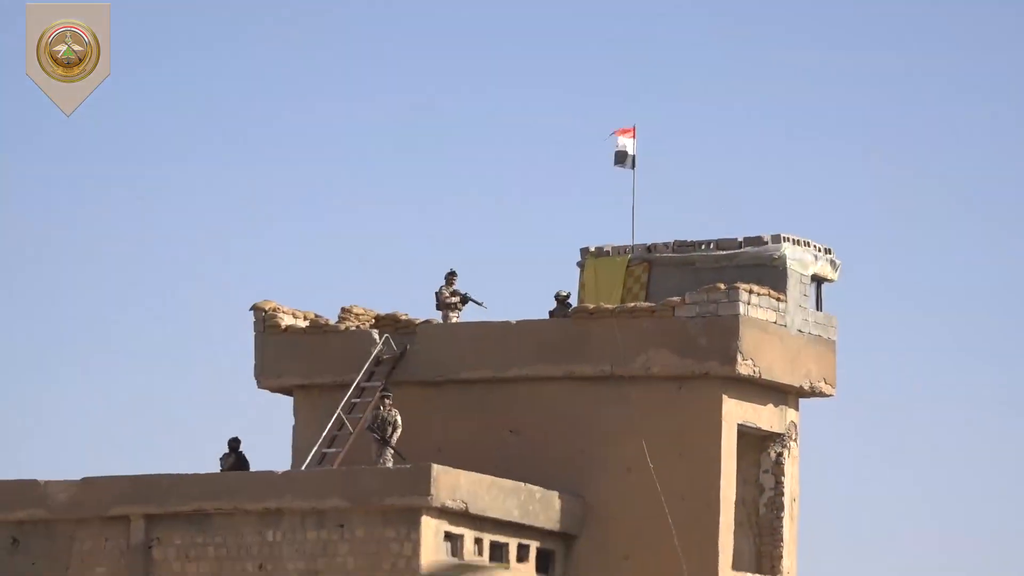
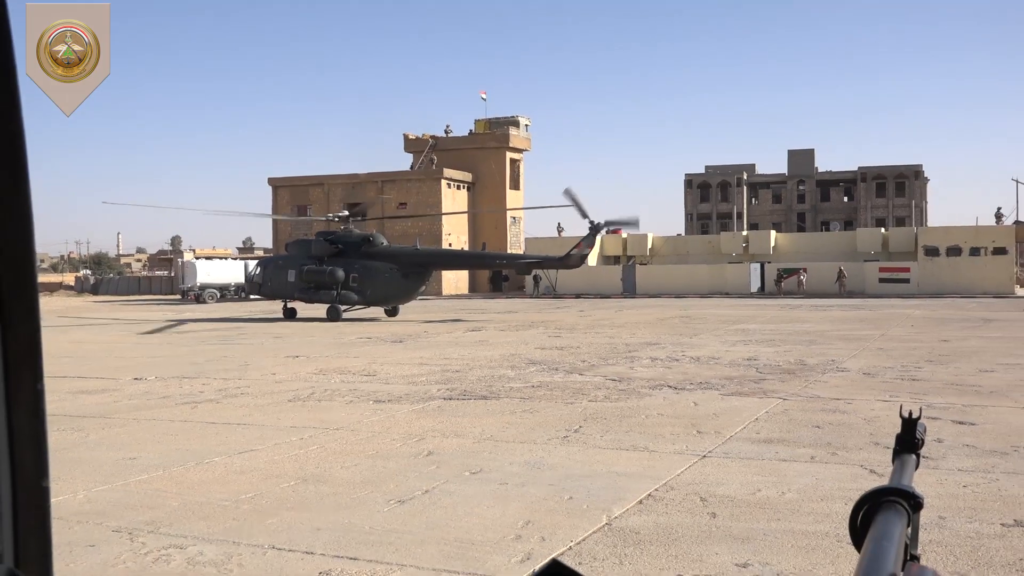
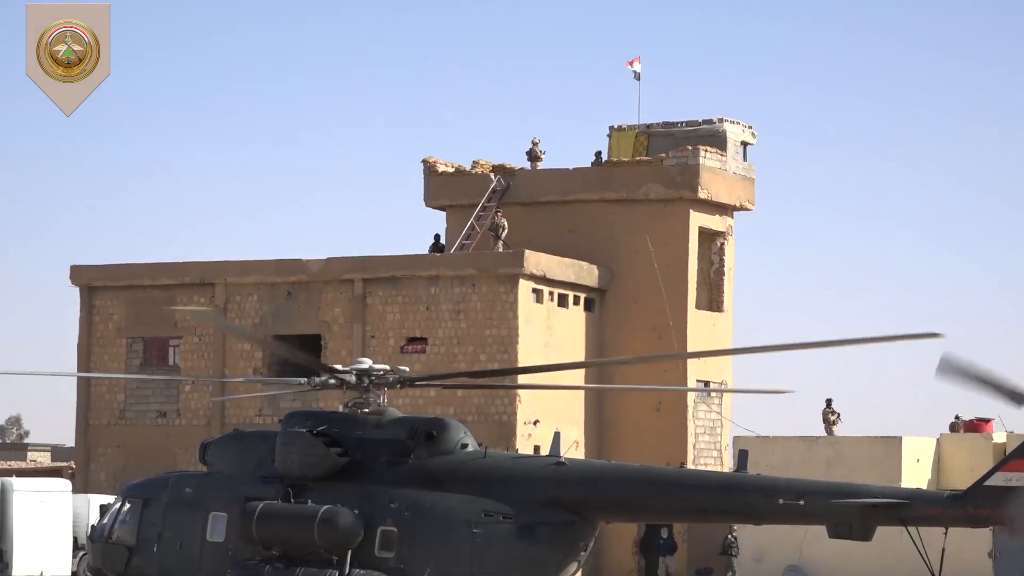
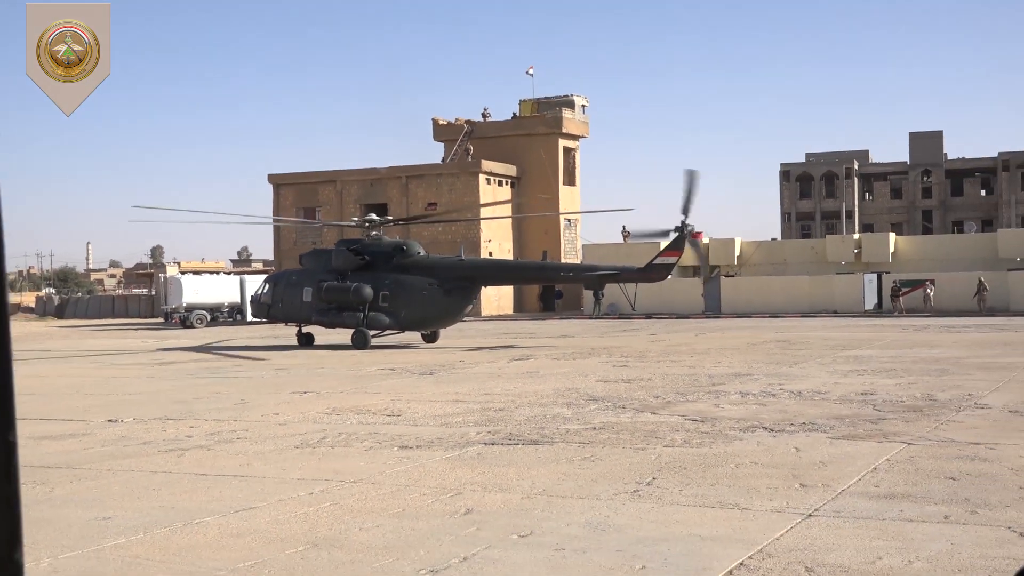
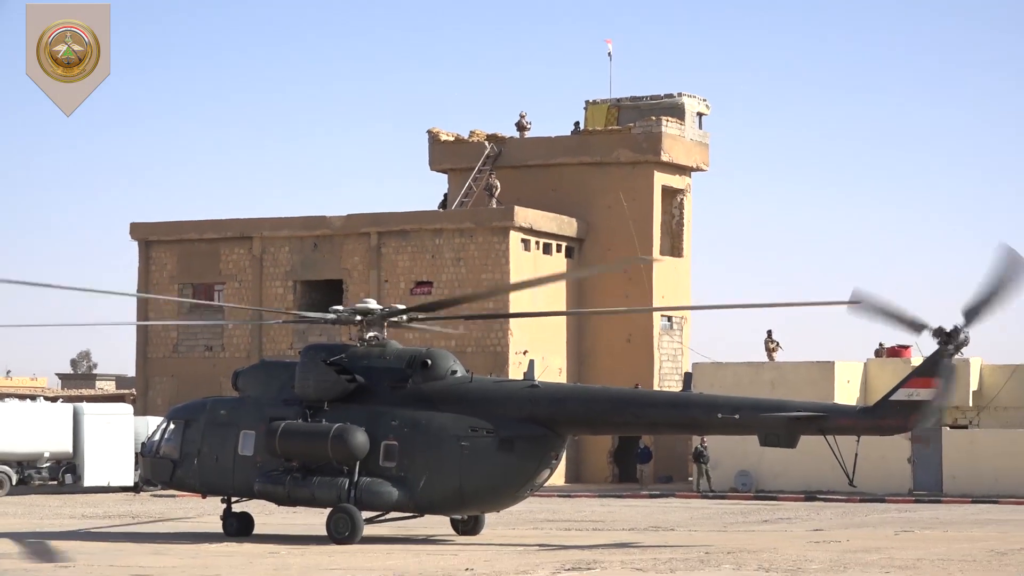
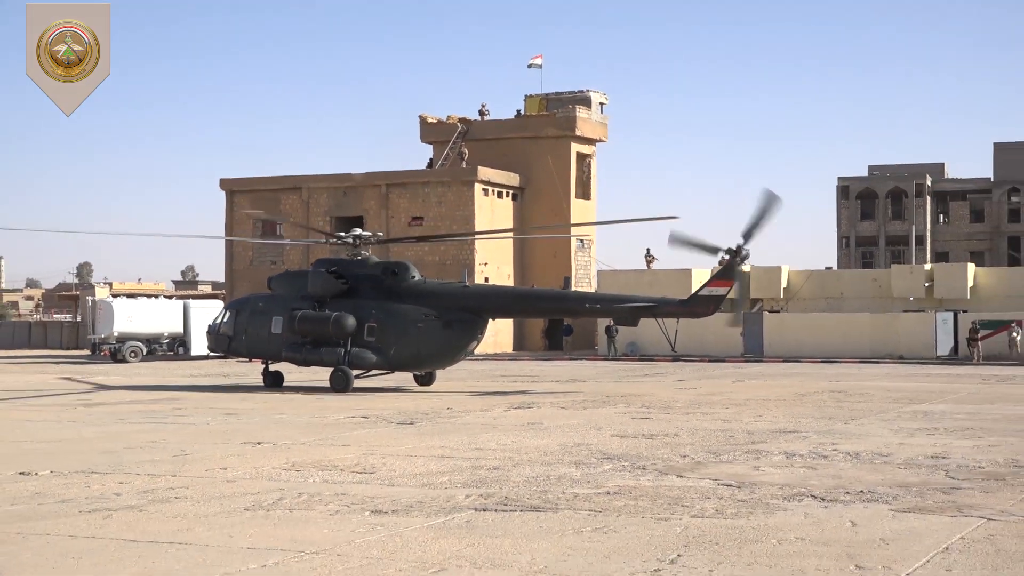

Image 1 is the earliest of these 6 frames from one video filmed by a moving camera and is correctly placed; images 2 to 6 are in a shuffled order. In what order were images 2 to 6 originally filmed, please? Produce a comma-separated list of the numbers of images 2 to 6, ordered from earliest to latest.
3, 5, 6, 4, 2
